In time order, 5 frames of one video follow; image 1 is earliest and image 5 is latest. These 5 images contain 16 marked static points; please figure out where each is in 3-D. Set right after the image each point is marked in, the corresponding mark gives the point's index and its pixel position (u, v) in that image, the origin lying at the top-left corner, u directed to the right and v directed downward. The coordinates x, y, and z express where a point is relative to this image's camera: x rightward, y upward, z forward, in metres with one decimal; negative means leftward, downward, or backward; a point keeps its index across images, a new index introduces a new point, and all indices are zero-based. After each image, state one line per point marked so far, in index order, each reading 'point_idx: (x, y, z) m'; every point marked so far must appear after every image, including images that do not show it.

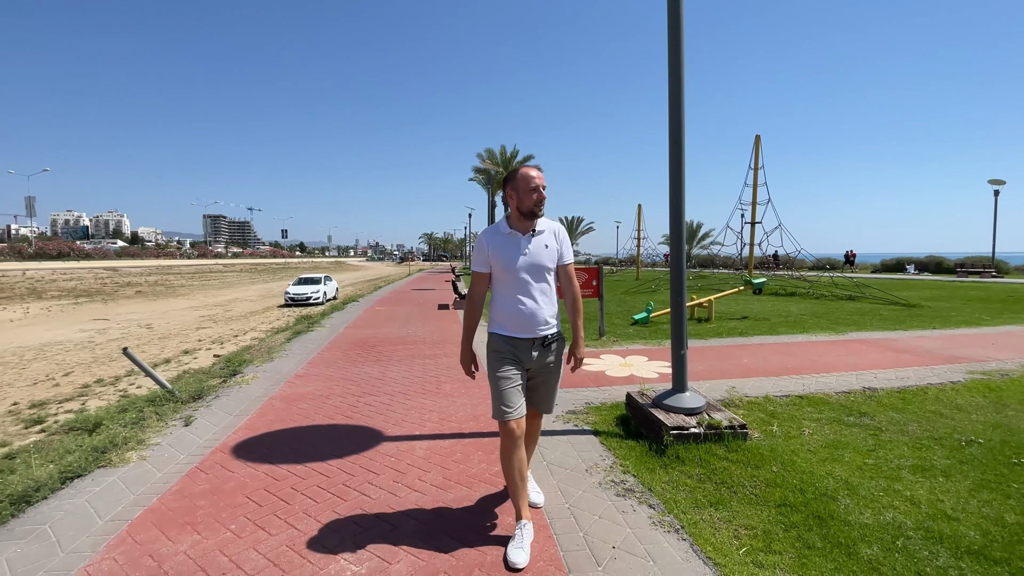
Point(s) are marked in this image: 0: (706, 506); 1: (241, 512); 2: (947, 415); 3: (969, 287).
0: (+1.2, -1.3, +2.9) m
1: (-1.5, -1.2, +2.7) m
2: (+4.3, -1.2, +4.7) m
3: (+18.5, 0.0, +19.3) m
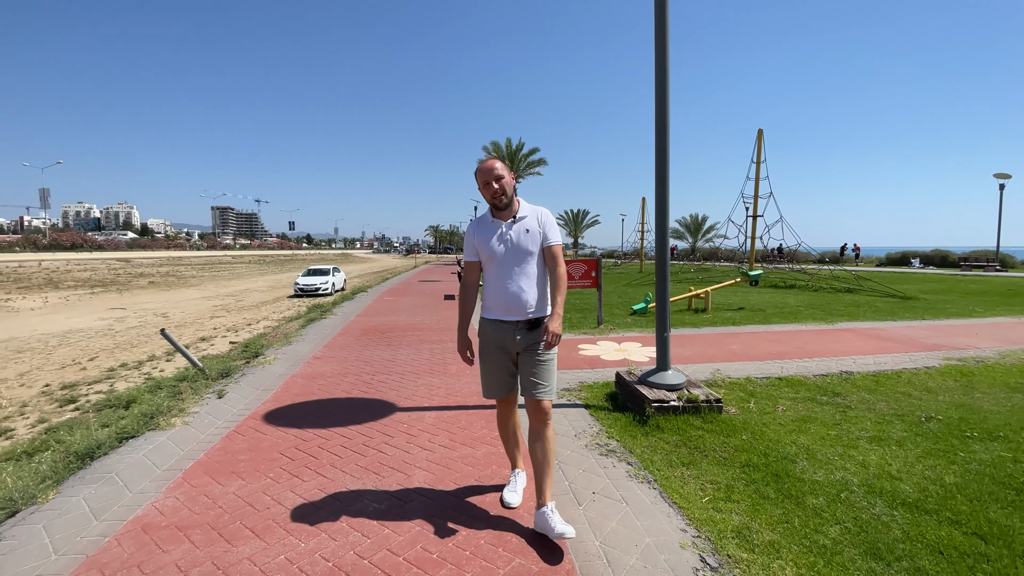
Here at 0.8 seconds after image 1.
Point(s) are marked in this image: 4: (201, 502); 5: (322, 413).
0: (+1.2, -1.2, +3.3) m
1: (-1.5, -1.1, +3.1) m
2: (+4.3, -1.1, +5.1) m
3: (+18.7, +0.3, +19.5) m
4: (-1.7, -1.2, +2.7) m
5: (-1.6, -1.1, +4.1) m
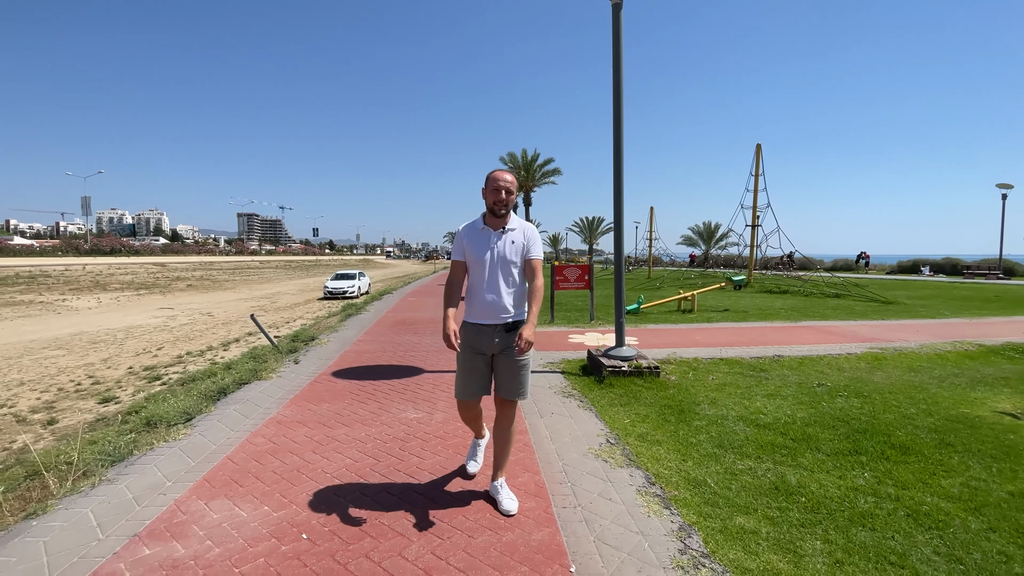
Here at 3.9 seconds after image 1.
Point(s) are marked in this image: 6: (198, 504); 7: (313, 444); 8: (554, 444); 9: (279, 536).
0: (+1.1, -1.2, +4.9) m
1: (-1.6, -1.1, +4.8) m
2: (+4.3, -1.1, +6.5) m
3: (+19.2, 0.0, +20.4) m
4: (-1.9, -1.1, +4.3) m
5: (-1.7, -1.0, +5.7) m
6: (-1.8, -1.3, +2.8) m
7: (-1.5, -1.2, +3.7) m
8: (+0.3, -1.2, +3.7) m
9: (-1.2, -1.3, +2.5) m
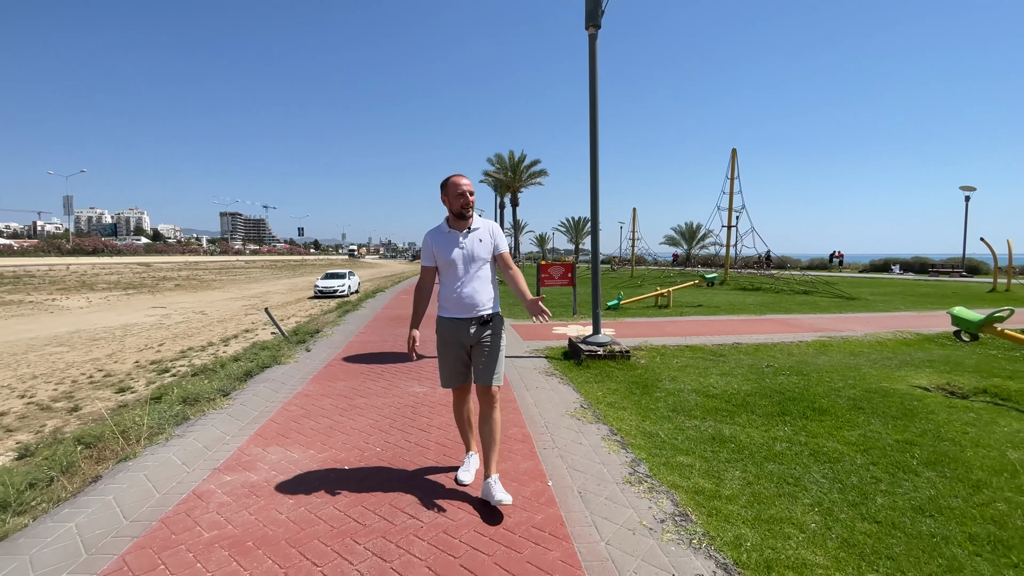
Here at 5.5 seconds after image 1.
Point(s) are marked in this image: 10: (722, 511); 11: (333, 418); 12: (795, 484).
0: (+0.9, -1.1, +5.7) m
1: (-1.7, -1.0, +5.5) m
2: (+4.1, -1.1, +7.5) m
3: (+18.7, +0.2, +21.7) m
4: (-2.0, -1.1, +5.1) m
5: (-1.8, -0.9, +6.5) m
6: (-1.9, -1.2, +3.6) m
7: (-1.6, -1.1, +4.4) m
8: (+0.2, -1.1, +4.5) m
9: (-1.3, -1.2, +3.3) m
10: (+1.3, -1.4, +2.9) m
11: (-1.6, -1.2, +4.2) m
12: (+2.0, -1.4, +3.4) m
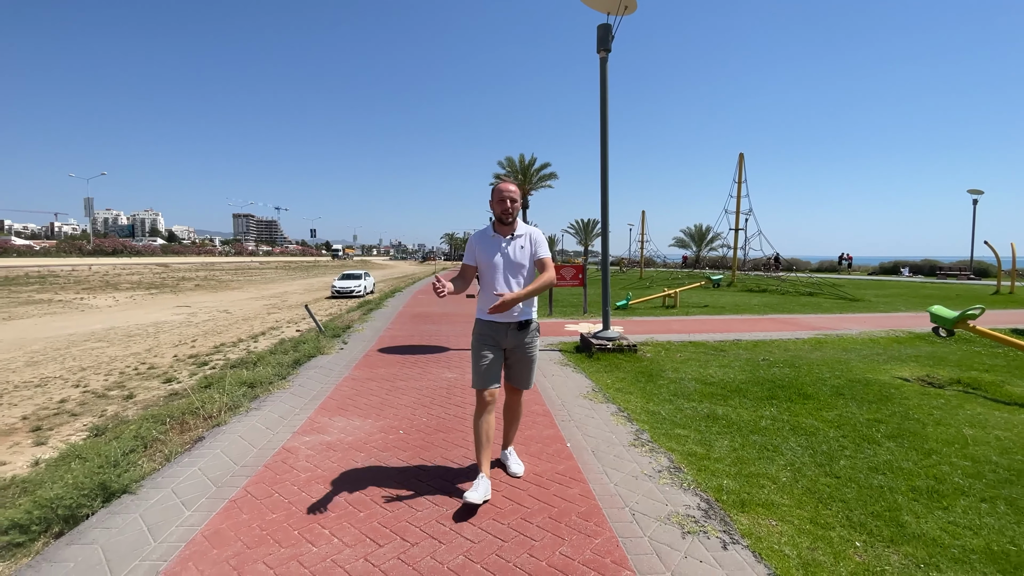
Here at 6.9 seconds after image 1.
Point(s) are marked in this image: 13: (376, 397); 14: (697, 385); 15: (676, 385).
0: (+1.2, -1.1, +6.4) m
1: (-1.5, -1.0, +6.3) m
2: (+4.4, -1.1, +8.1) m
3: (+19.2, +0.1, +22.0) m
4: (-1.7, -1.0, +5.8) m
5: (-1.5, -0.9, +7.2) m
6: (-1.7, -1.2, +4.3) m
7: (-1.4, -1.1, +5.2) m
8: (+0.5, -1.1, +5.2) m
9: (-1.1, -1.2, +4.0) m
10: (+1.5, -1.4, +3.6) m
11: (-1.4, -1.1, +5.0) m
12: (+2.2, -1.4, +4.0) m
13: (-1.4, -1.1, +4.9) m
14: (+2.2, -1.2, +5.8) m
15: (+2.0, -1.2, +5.8) m
